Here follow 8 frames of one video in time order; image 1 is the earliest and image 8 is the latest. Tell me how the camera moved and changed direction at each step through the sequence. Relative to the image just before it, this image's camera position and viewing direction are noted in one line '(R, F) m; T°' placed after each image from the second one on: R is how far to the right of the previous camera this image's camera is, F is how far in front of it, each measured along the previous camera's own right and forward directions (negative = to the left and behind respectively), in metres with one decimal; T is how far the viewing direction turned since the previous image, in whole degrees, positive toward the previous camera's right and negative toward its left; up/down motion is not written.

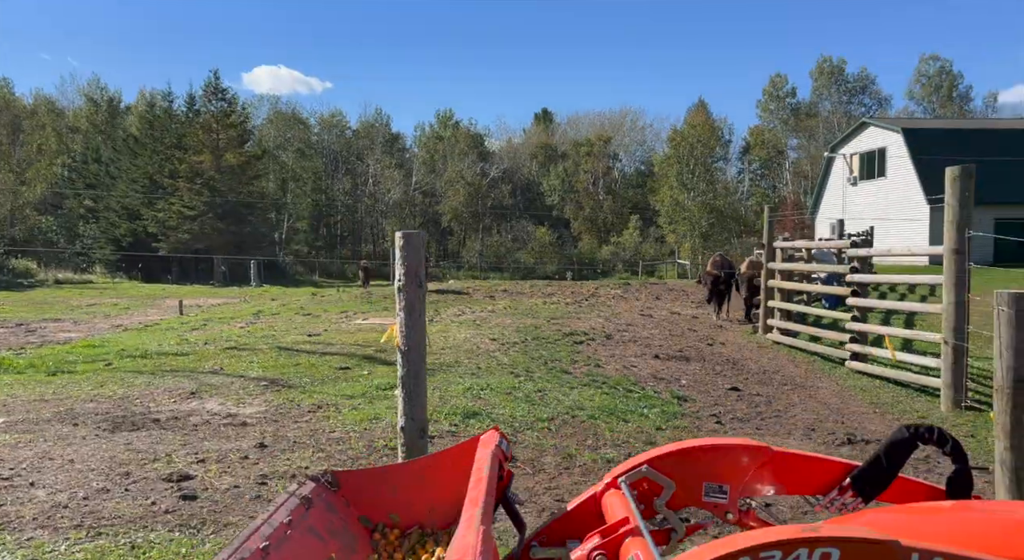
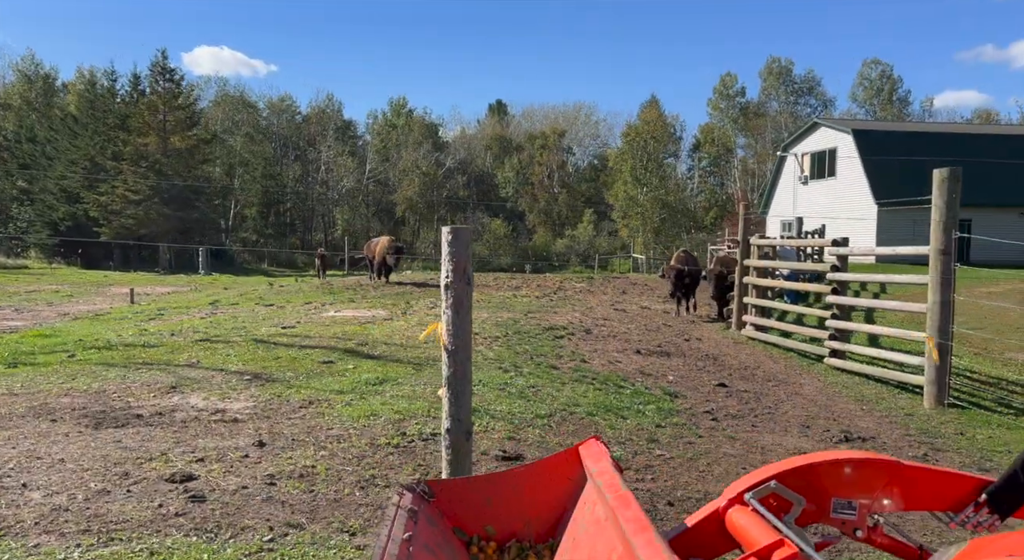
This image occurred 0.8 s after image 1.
(-0.5, +0.1) m; +4°
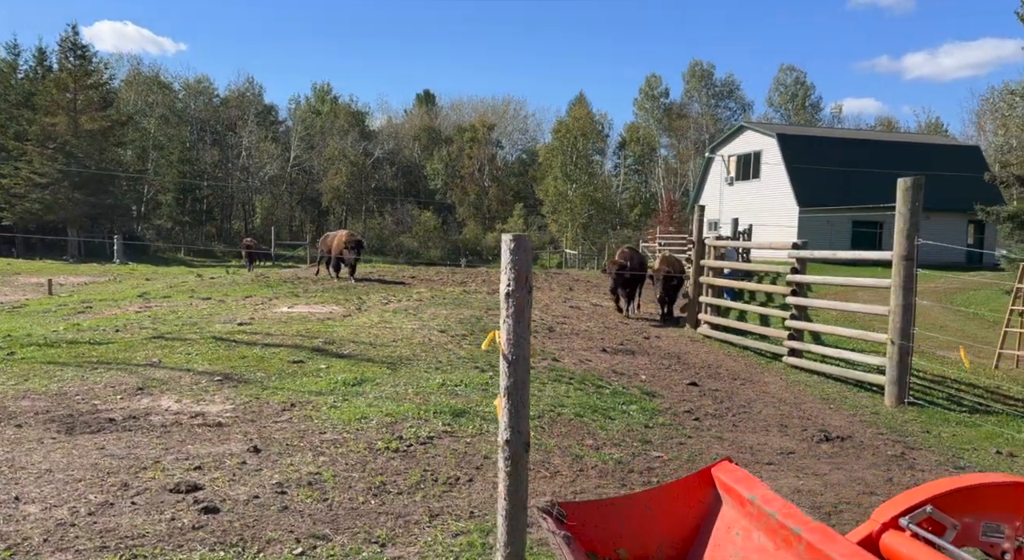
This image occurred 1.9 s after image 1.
(-0.7, +0.1) m; +6°
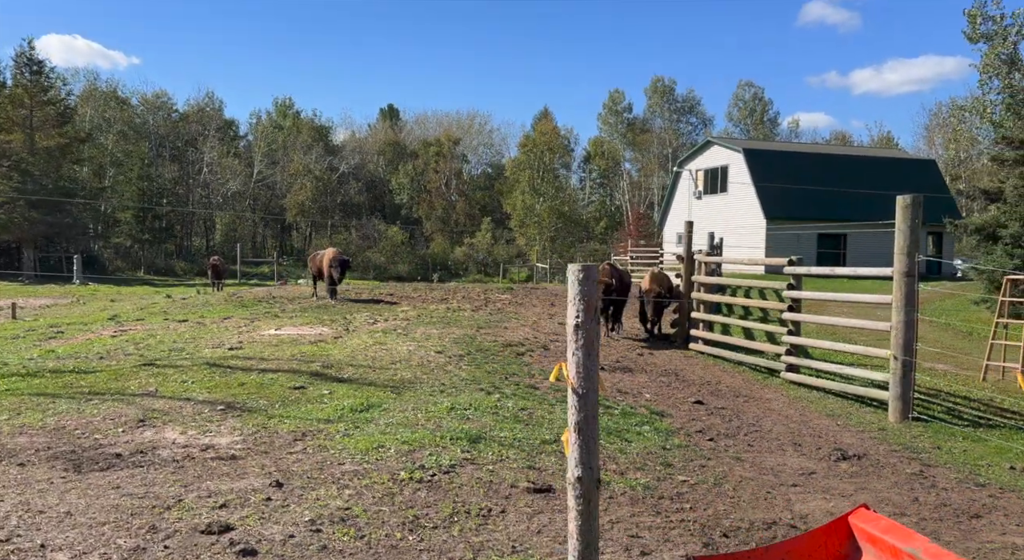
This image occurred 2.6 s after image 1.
(-0.5, +0.1) m; +3°
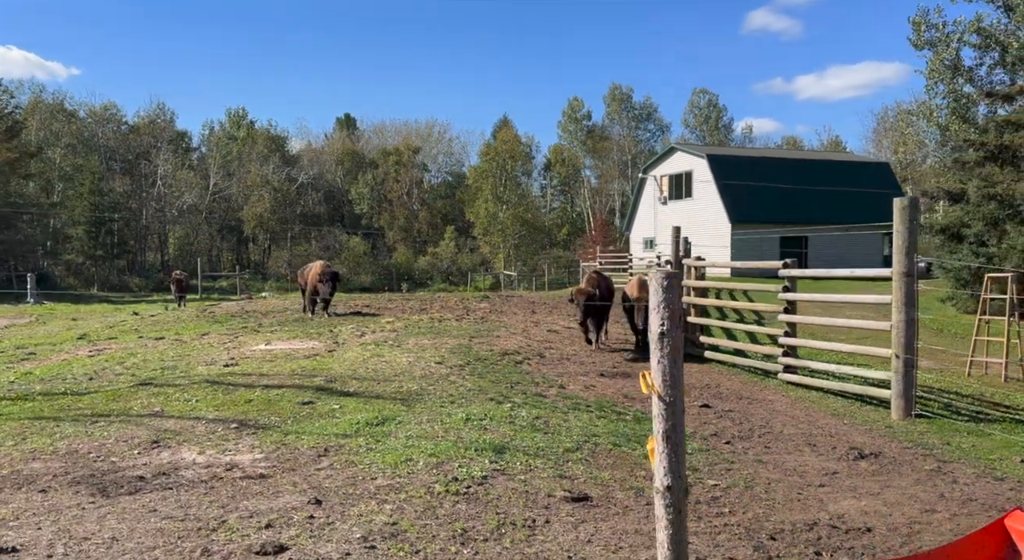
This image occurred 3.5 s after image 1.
(-0.6, 0.0) m; +3°
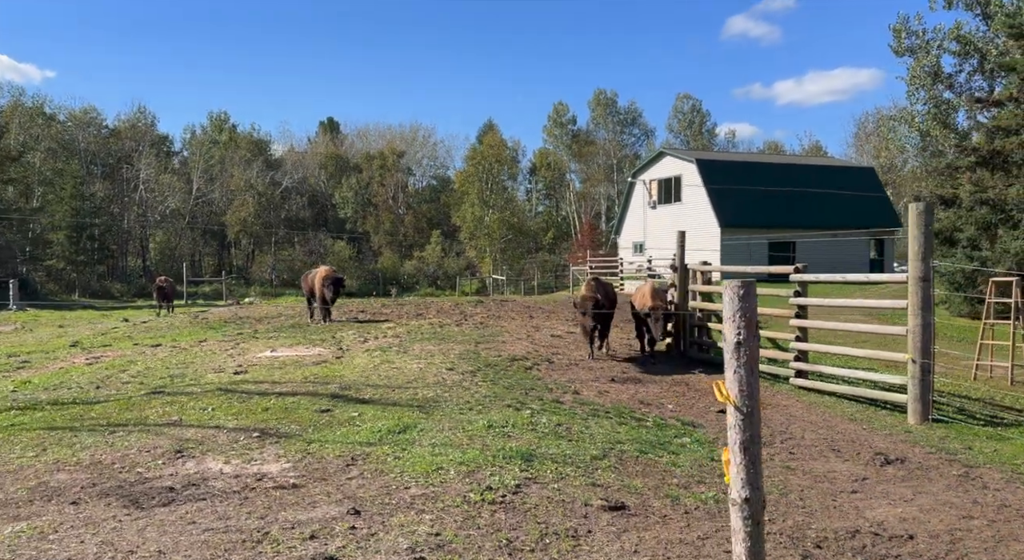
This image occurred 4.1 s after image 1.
(-0.4, 0.0) m; +1°
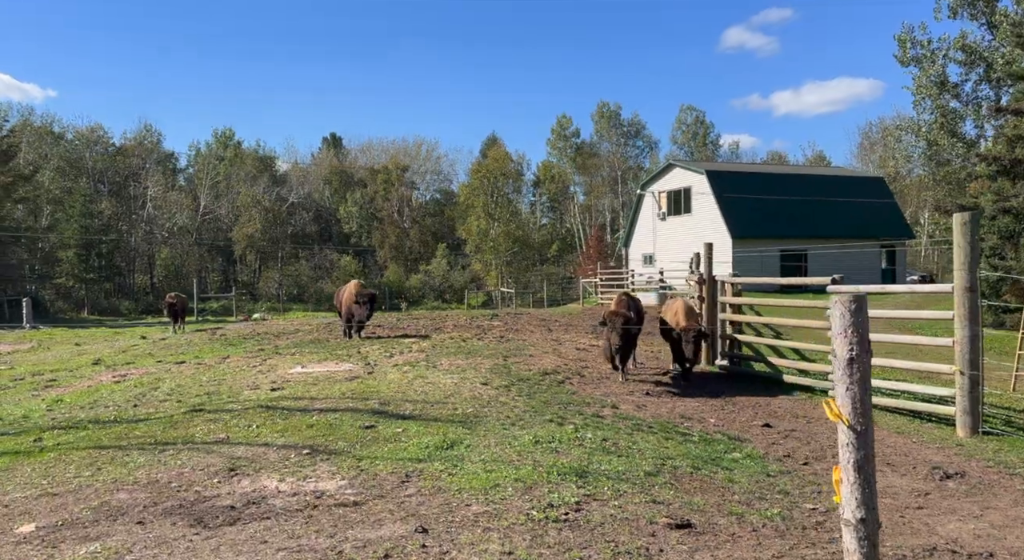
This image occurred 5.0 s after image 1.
(-0.5, 0.0) m; 0°
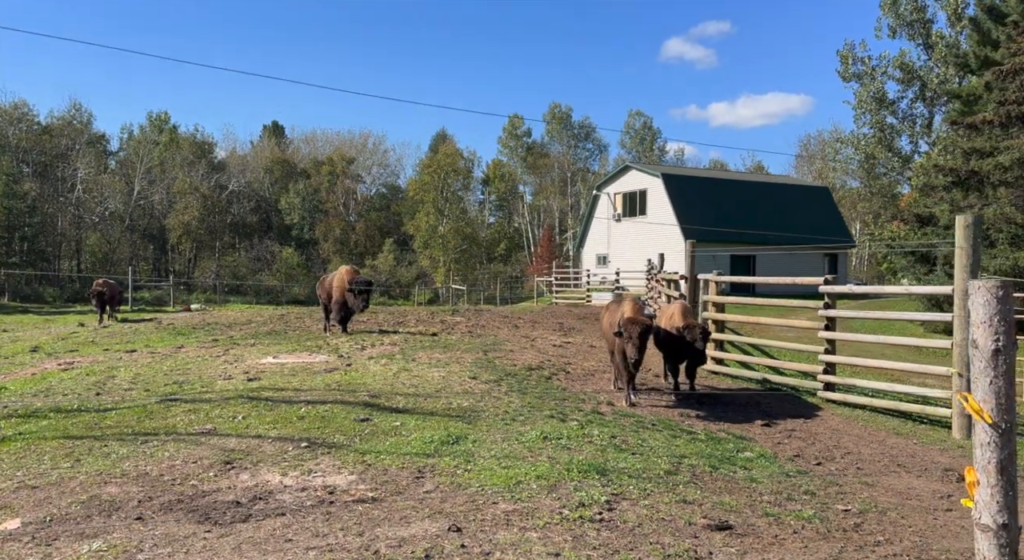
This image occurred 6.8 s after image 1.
(-0.7, +0.4) m; +5°
